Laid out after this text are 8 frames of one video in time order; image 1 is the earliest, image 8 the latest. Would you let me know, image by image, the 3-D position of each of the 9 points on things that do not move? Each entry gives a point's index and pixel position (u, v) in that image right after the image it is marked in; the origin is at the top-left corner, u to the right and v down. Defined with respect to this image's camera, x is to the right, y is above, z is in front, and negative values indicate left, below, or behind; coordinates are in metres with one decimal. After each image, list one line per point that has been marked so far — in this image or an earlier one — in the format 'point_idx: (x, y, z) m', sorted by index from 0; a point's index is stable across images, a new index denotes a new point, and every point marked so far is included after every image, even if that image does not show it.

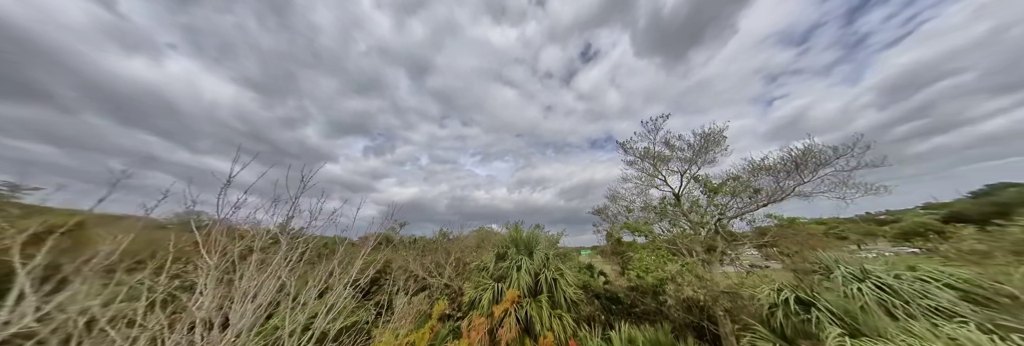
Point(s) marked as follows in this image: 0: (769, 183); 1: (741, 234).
0: (+10.4, -0.4, +7.2) m
1: (+9.0, -2.4, +7.0) m
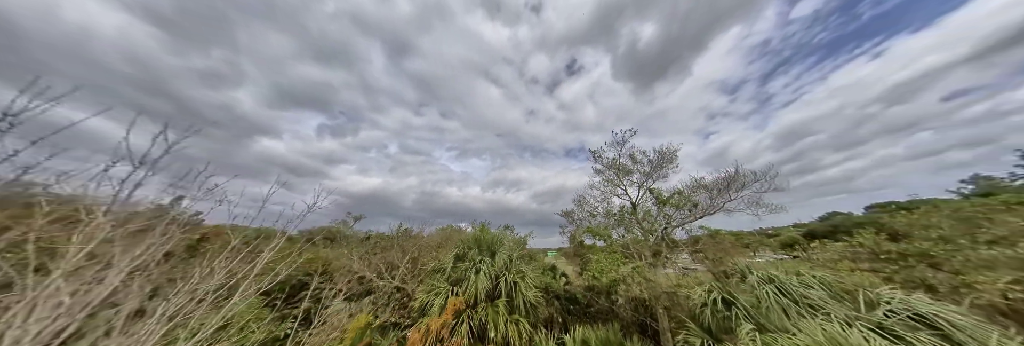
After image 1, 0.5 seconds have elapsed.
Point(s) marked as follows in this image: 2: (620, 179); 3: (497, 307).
0: (+9.1, -1.2, +8.3) m
1: (+7.5, -3.1, +7.9) m
2: (+5.6, -0.4, +9.3) m
3: (-0.4, -2.9, +3.9) m
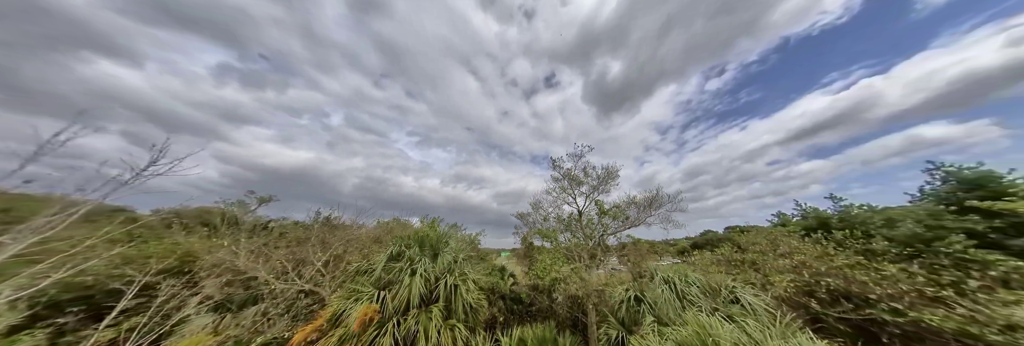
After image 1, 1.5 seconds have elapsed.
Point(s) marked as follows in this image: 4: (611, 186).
0: (+6.8, -2.2, +9.9) m
1: (+5.2, -3.9, +9.2) m
2: (+3.4, -0.9, +10.1) m
3: (-1.7, -2.8, +3.5) m
4: (+5.2, -0.7, +9.4) m
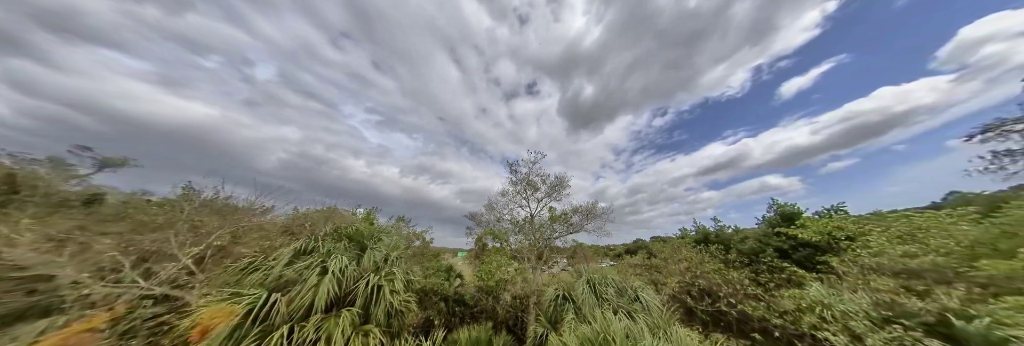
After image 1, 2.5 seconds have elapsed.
0: (+4.2, -2.9, +11.0) m
1: (+2.5, -4.3, +9.9) m
2: (+0.9, -1.2, +10.5) m
3: (-2.9, -2.5, +3.0) m
4: (+2.9, -1.2, +10.2) m
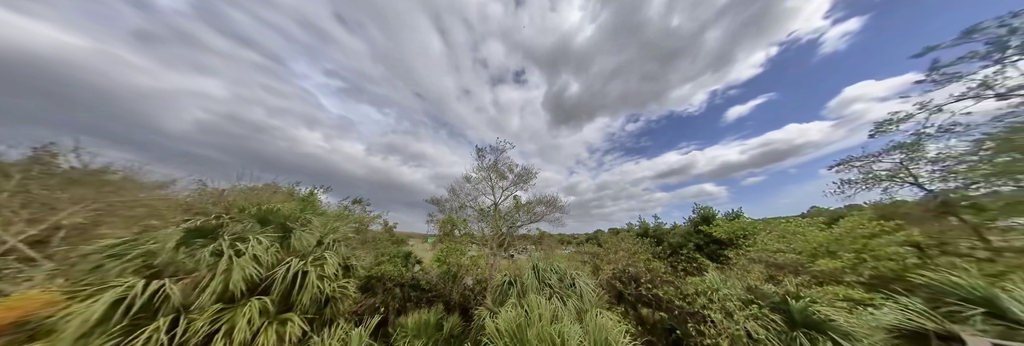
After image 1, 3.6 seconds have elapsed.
0: (+2.0, -2.5, +11.5) m
1: (+0.4, -3.8, +10.3) m
2: (-0.9, -0.5, +10.5) m
3: (-3.8, -2.0, +2.6) m
4: (+1.0, -0.8, +10.5) m
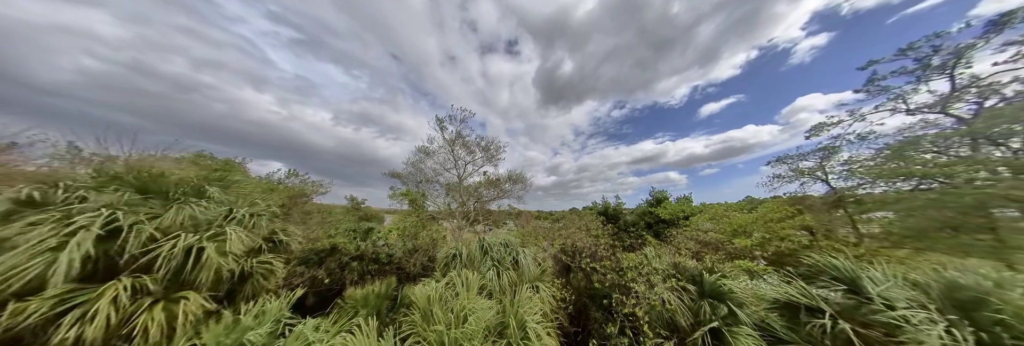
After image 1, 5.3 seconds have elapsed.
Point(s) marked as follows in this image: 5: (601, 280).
0: (+0.2, -1.0, +11.6) m
1: (-1.4, -2.4, +10.3) m
2: (-2.5, +1.0, +10.0) m
3: (-4.7, -1.3, +2.1) m
4: (-0.6, +0.6, +10.2) m
5: (+1.8, -2.2, +3.6) m
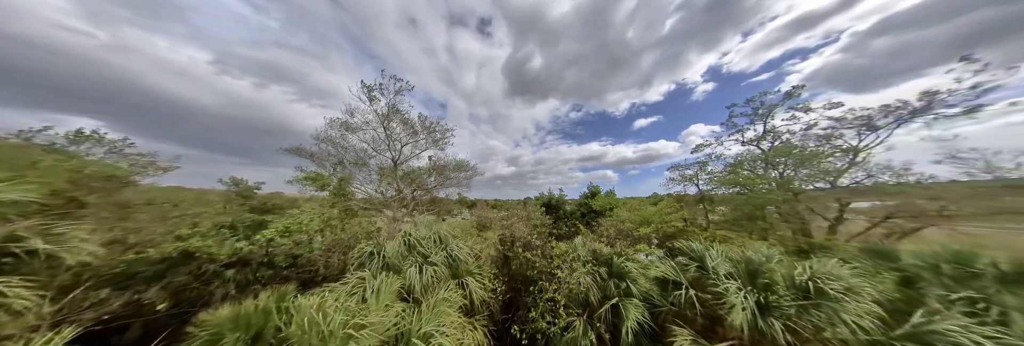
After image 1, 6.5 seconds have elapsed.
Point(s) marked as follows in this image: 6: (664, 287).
0: (-2.9, -0.2, +11.1) m
1: (-4.3, -1.6, +9.6) m
2: (-5.0, +1.8, +8.8) m
3: (-5.4, -0.9, +0.8) m
4: (-3.2, +1.3, +9.5) m
5: (+0.5, -2.0, +3.8) m
6: (+2.6, -1.9, +3.0) m
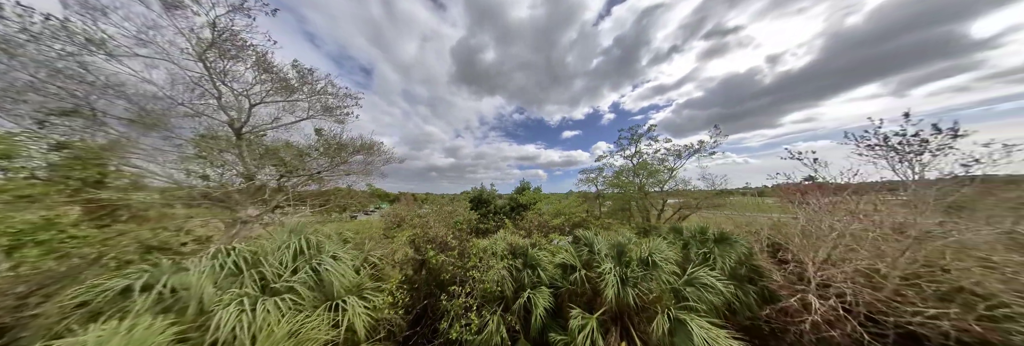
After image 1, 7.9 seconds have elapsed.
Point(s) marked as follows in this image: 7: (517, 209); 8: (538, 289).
0: (-6.8, +0.4, +9.1) m
1: (-7.6, -0.9, +7.2) m
2: (-7.8, +2.5, +6.1) m
3: (-5.5, -0.5, -1.5) m
4: (-6.4, +2.0, +7.4) m
5: (-1.2, -1.9, +3.5) m
6: (+1.1, -1.9, +3.4) m
7: (+0.2, -2.0, +9.7) m
8: (+0.5, -2.1, +3.2) m
